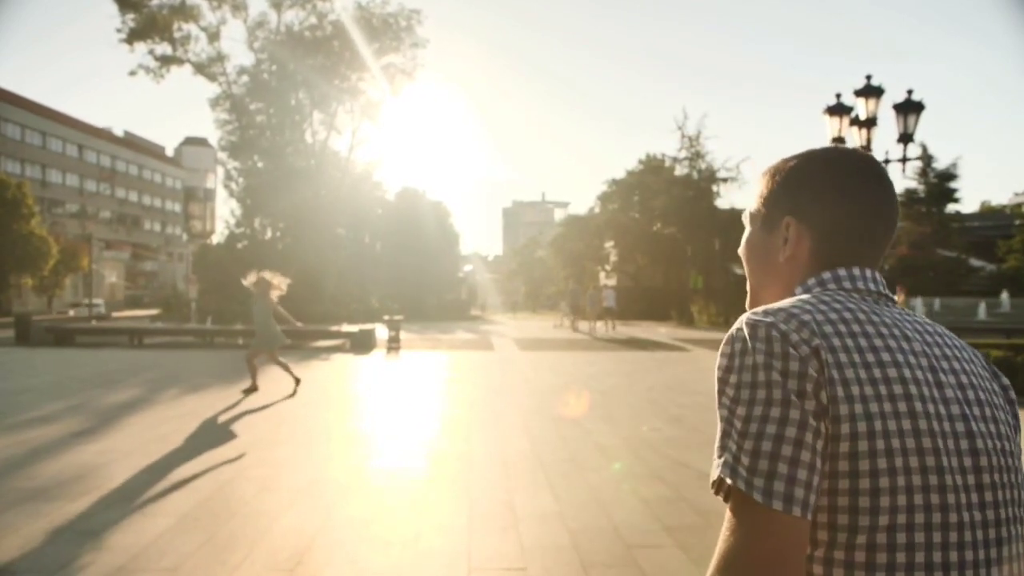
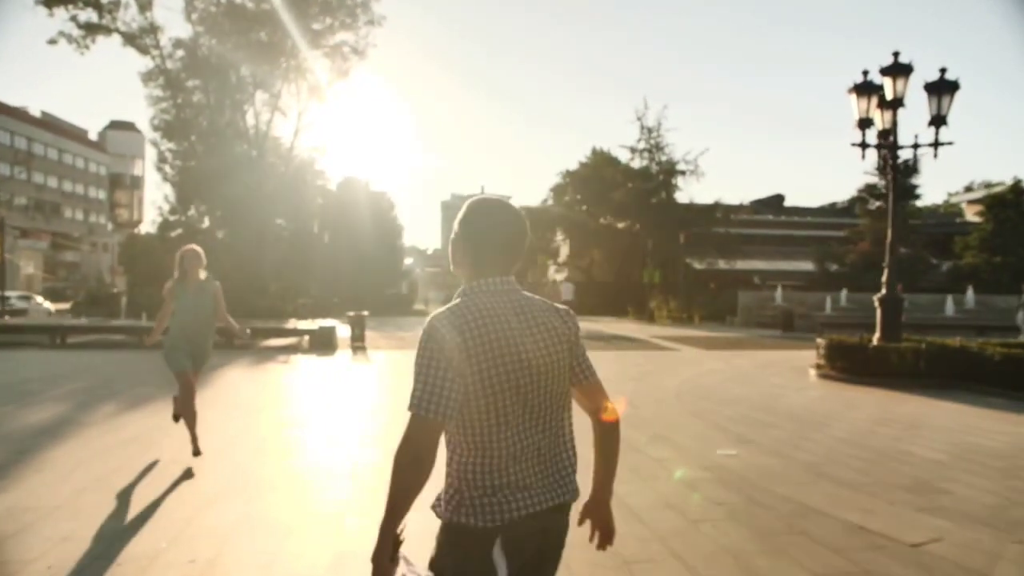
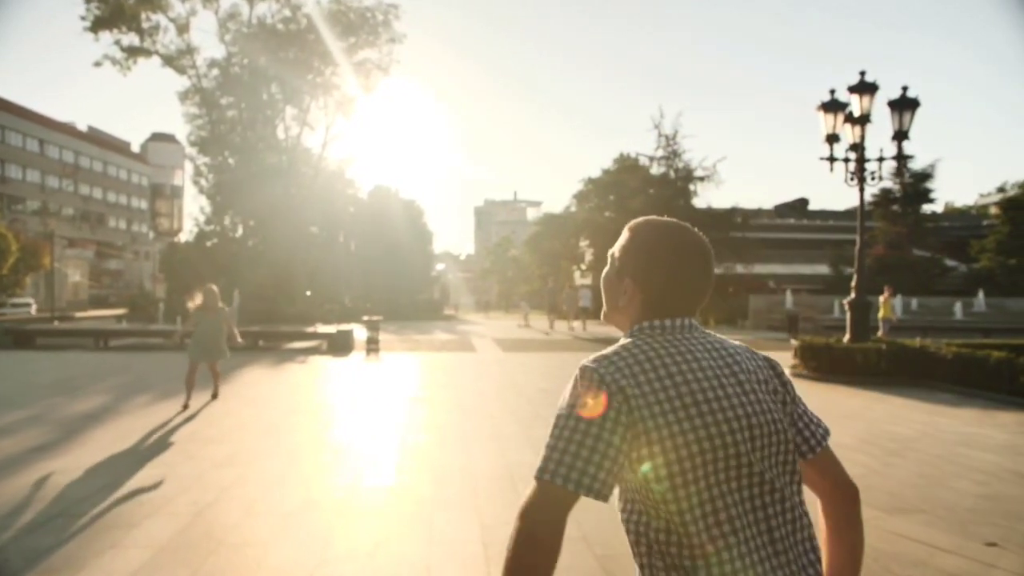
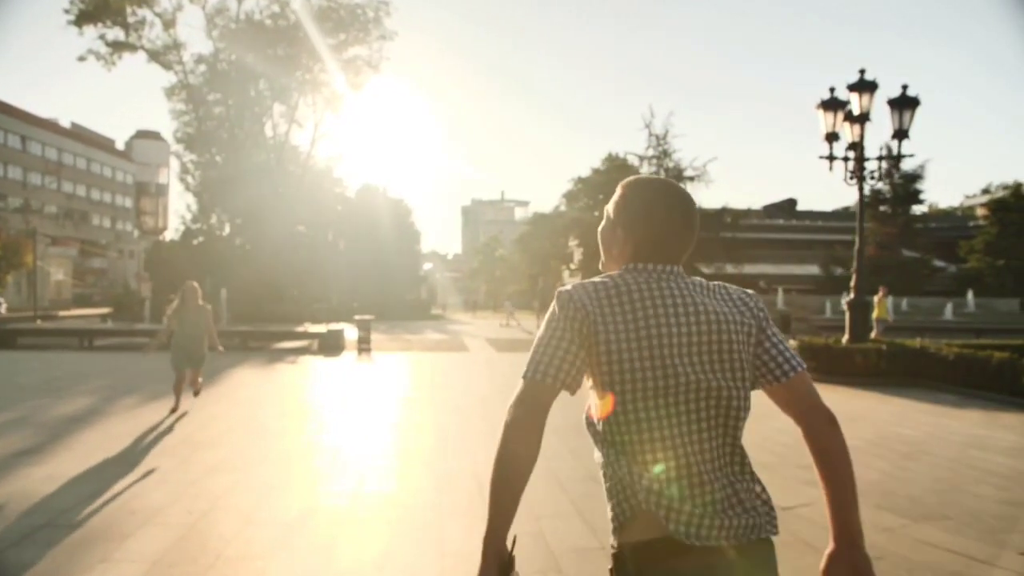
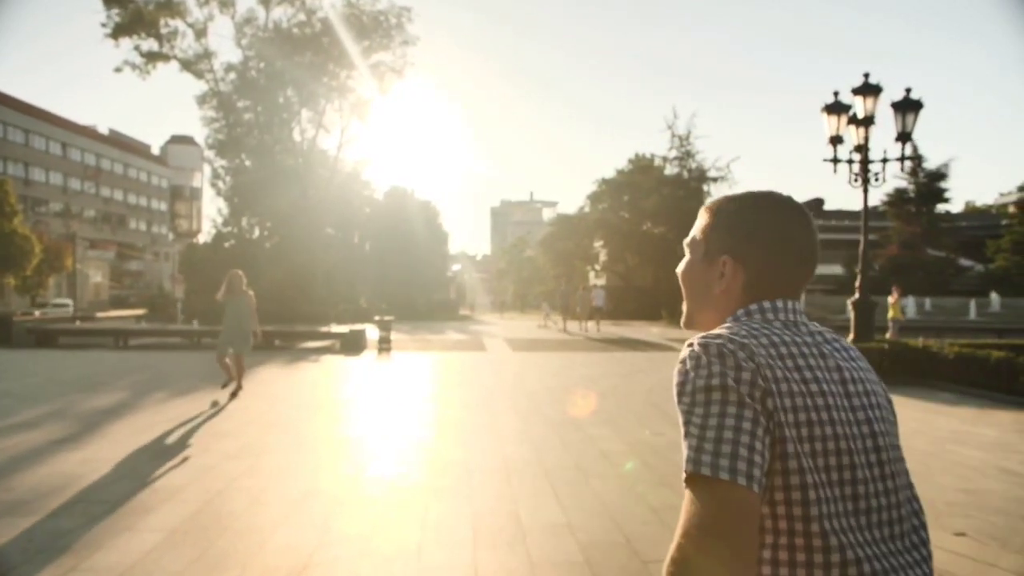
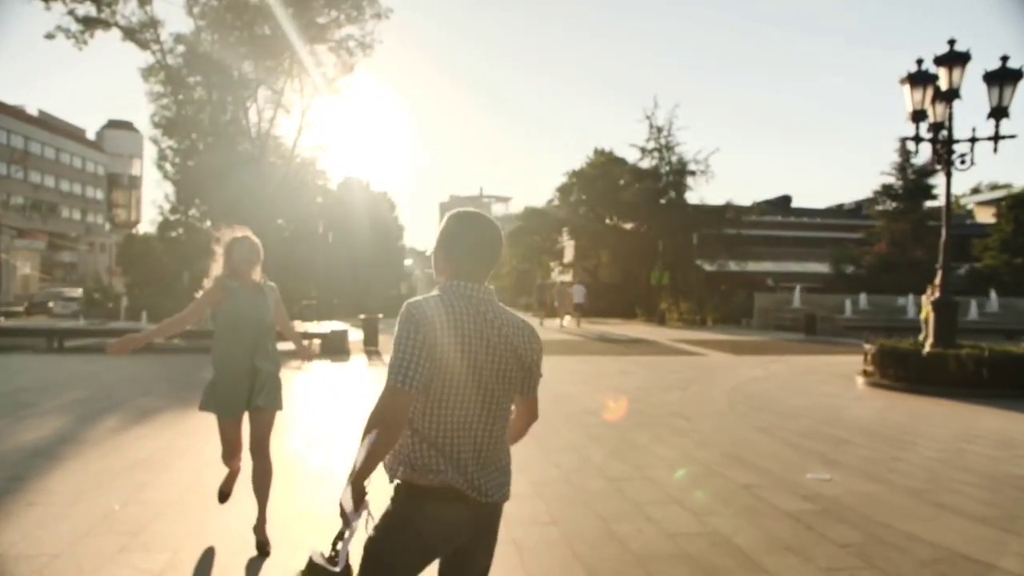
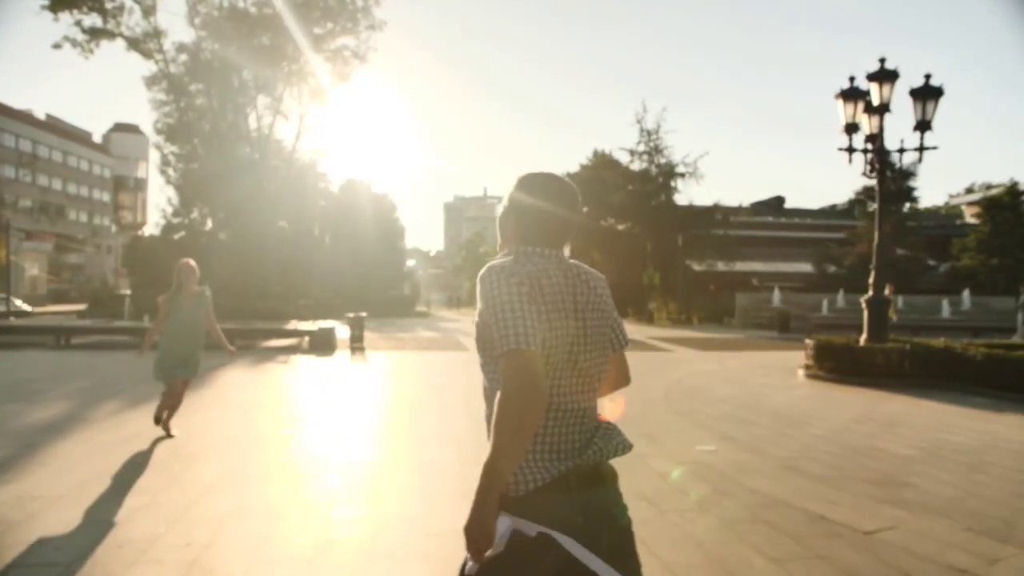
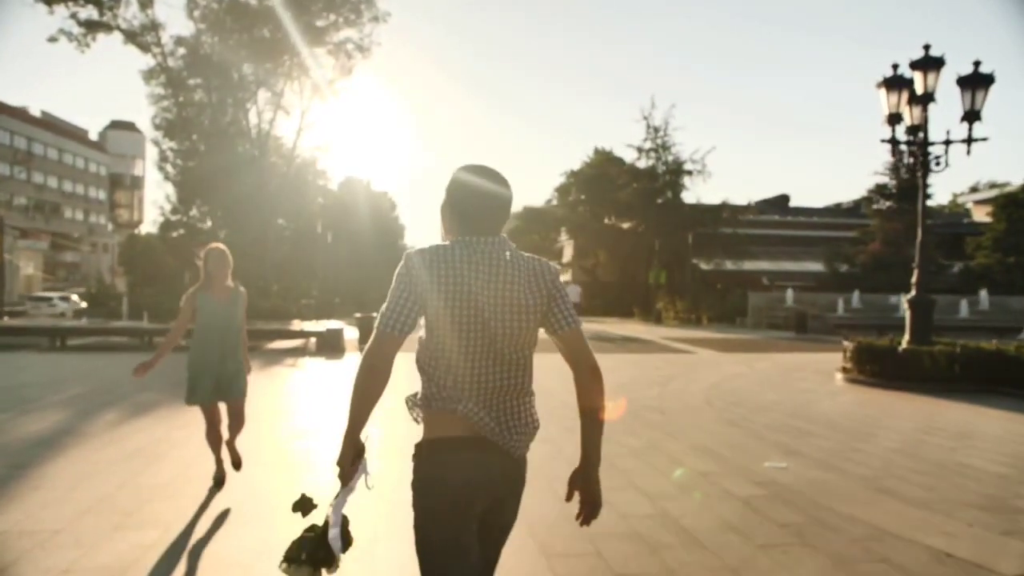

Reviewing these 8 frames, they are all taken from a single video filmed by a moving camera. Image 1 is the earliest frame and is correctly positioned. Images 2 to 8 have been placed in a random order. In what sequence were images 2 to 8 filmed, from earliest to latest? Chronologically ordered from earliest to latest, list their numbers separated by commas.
5, 3, 4, 7, 2, 8, 6
